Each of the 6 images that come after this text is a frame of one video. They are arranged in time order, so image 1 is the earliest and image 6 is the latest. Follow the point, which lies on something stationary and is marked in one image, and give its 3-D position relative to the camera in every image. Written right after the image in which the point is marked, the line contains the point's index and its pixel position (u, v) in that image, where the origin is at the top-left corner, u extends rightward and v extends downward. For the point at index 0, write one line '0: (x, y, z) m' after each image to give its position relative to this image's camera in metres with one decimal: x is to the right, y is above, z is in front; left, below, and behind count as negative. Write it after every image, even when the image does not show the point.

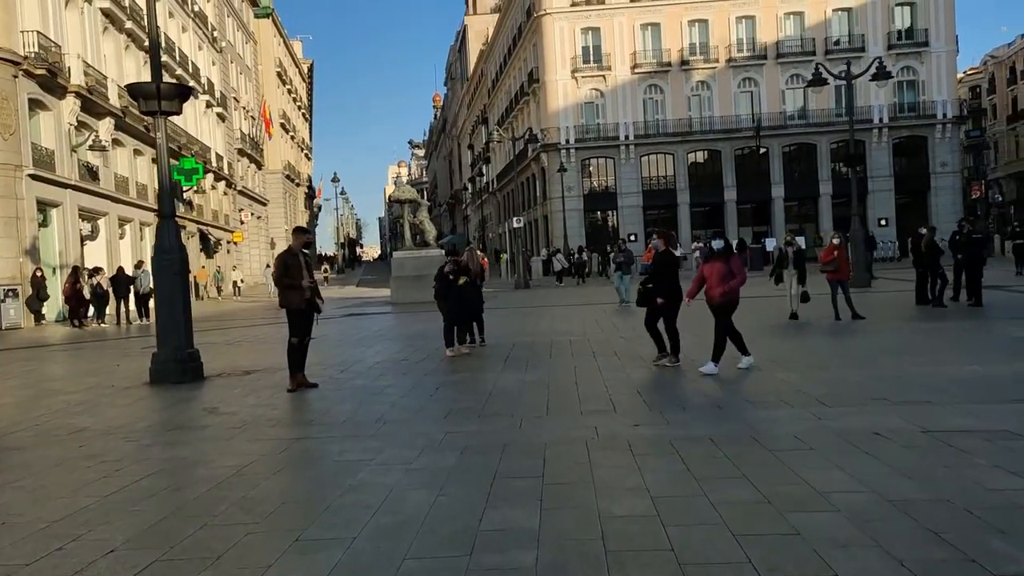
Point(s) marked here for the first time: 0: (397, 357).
0: (-1.6, -1.0, +12.4) m
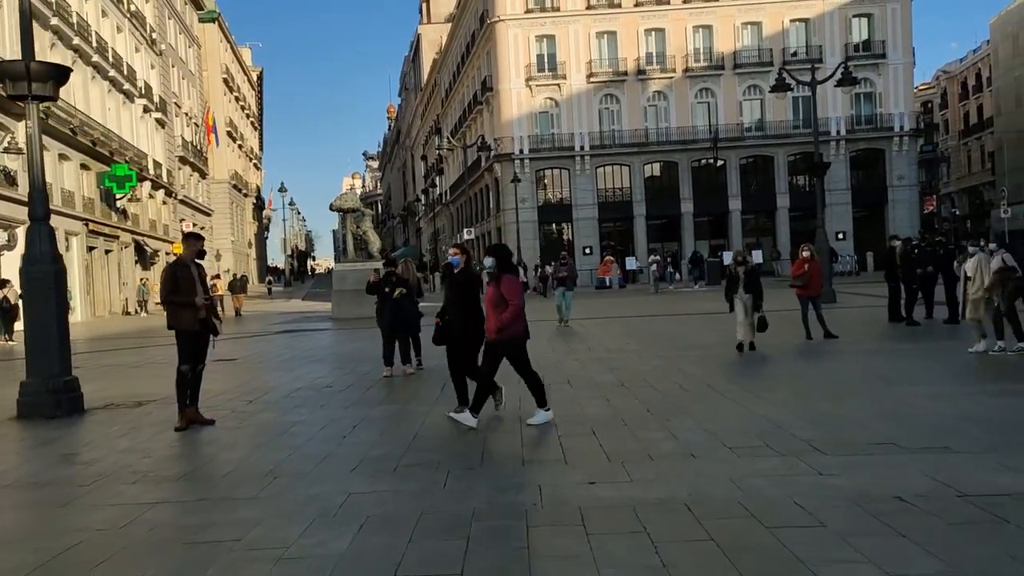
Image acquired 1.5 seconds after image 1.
0: (-2.4, -1.2, +10.9) m
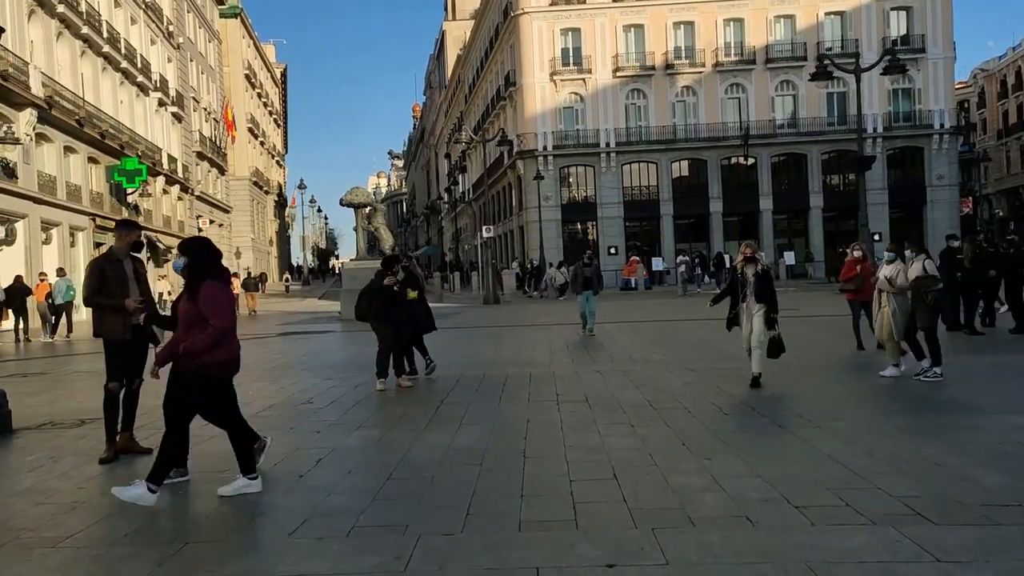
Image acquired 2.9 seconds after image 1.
0: (-2.3, -1.2, +9.4) m
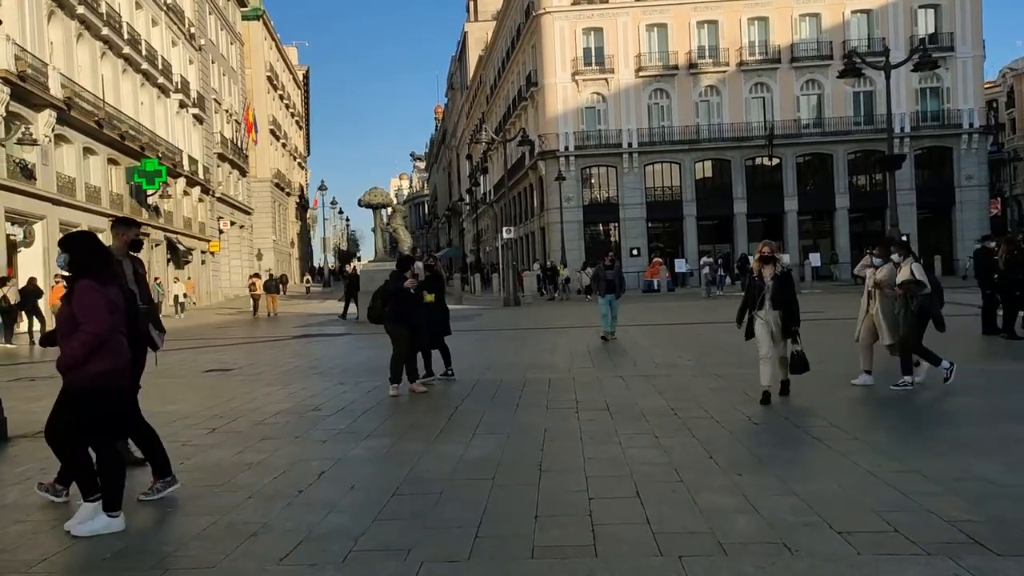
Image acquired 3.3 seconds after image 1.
0: (-2.1, -1.2, +9.1) m
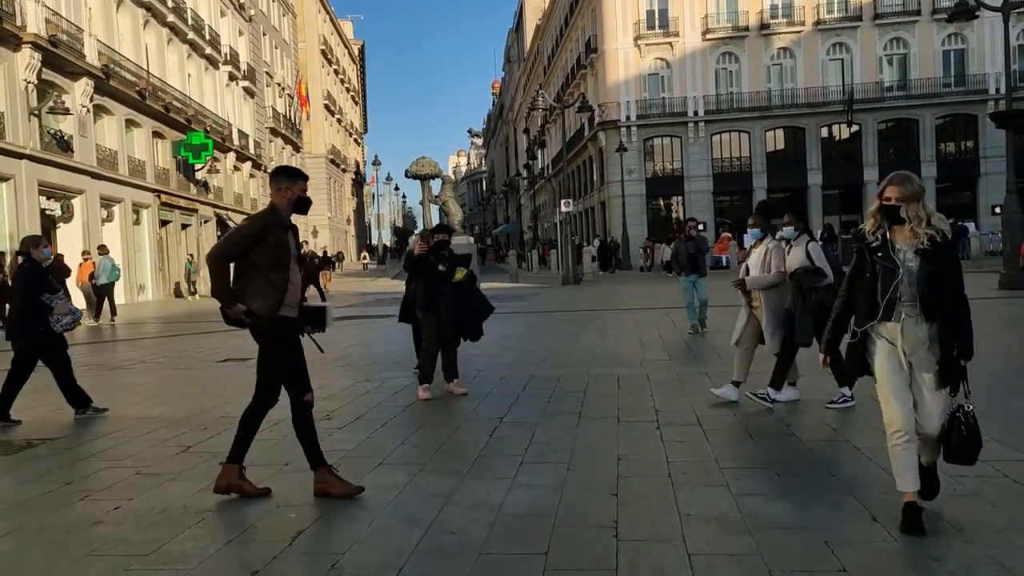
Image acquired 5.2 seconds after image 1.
0: (-1.6, -1.0, +7.3) m
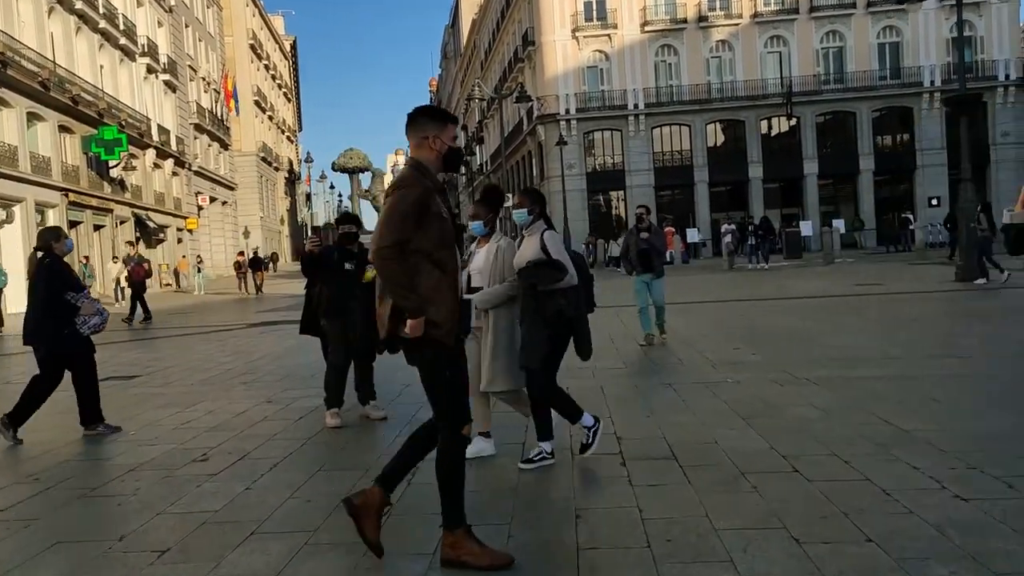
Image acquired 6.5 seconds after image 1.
0: (-2.1, -1.0, +5.8) m
